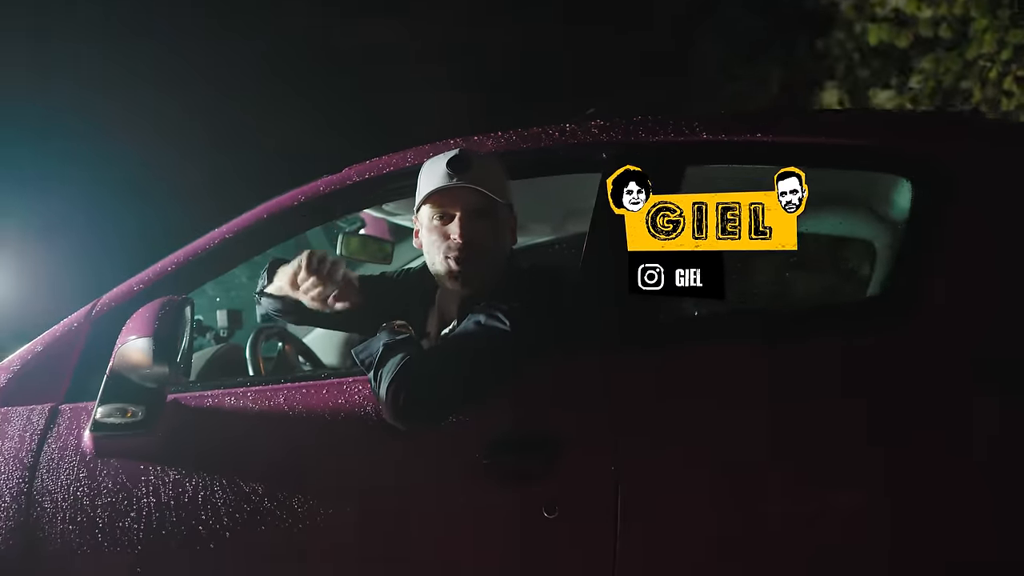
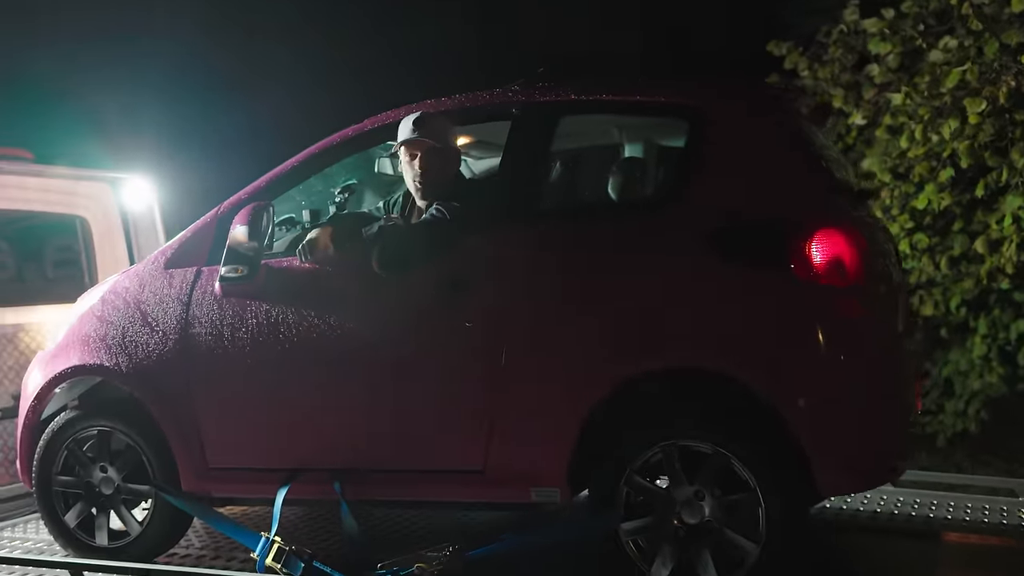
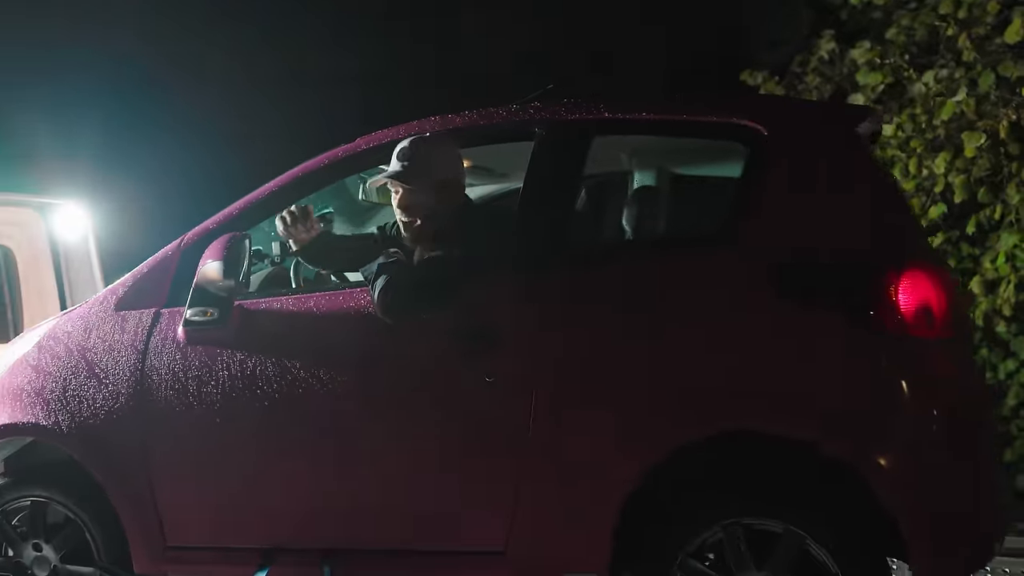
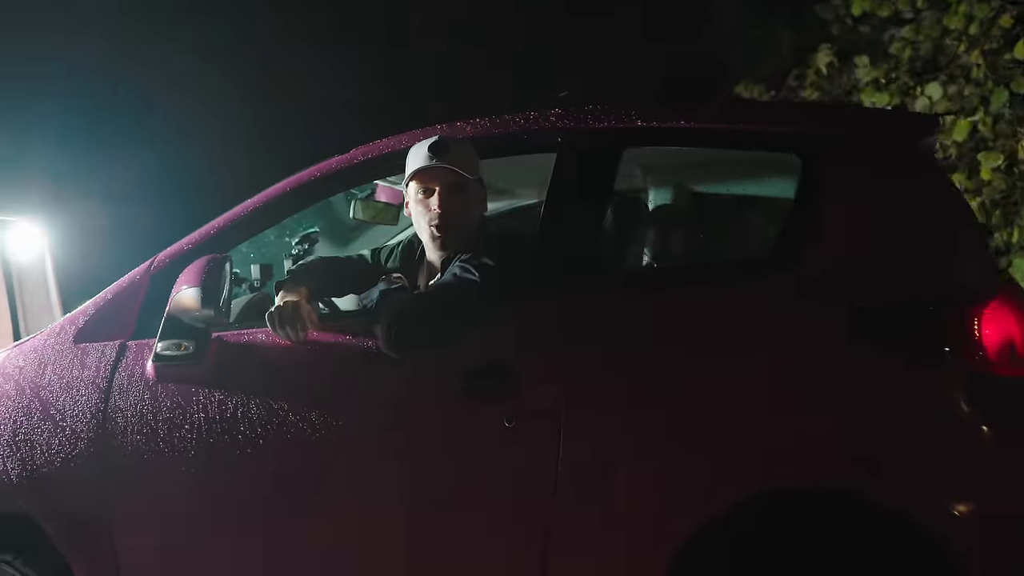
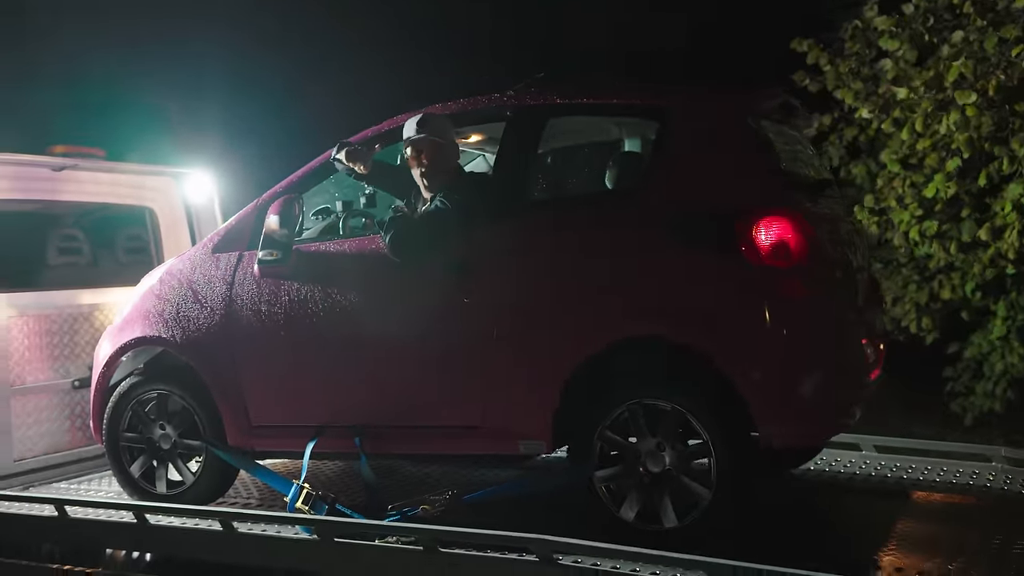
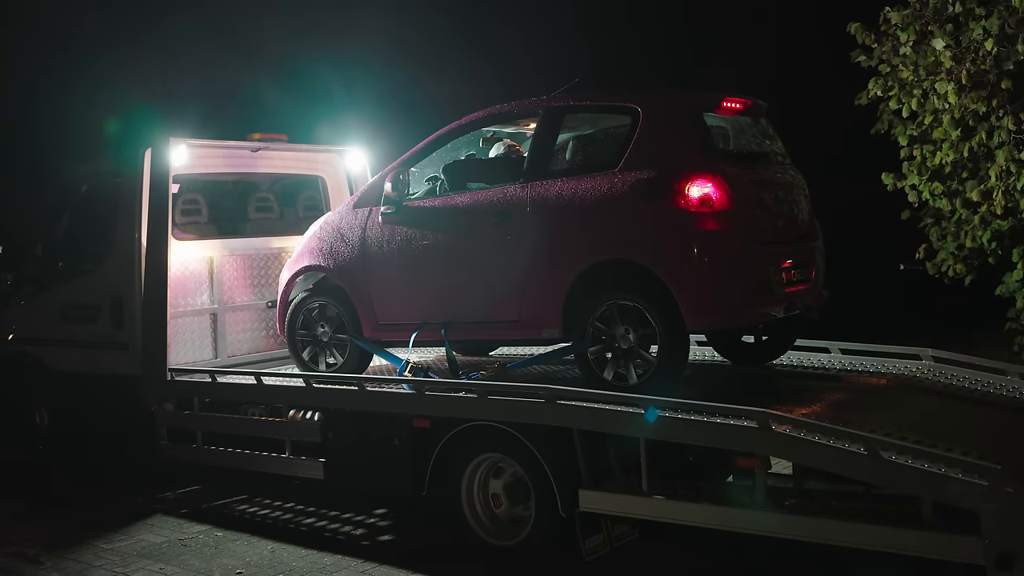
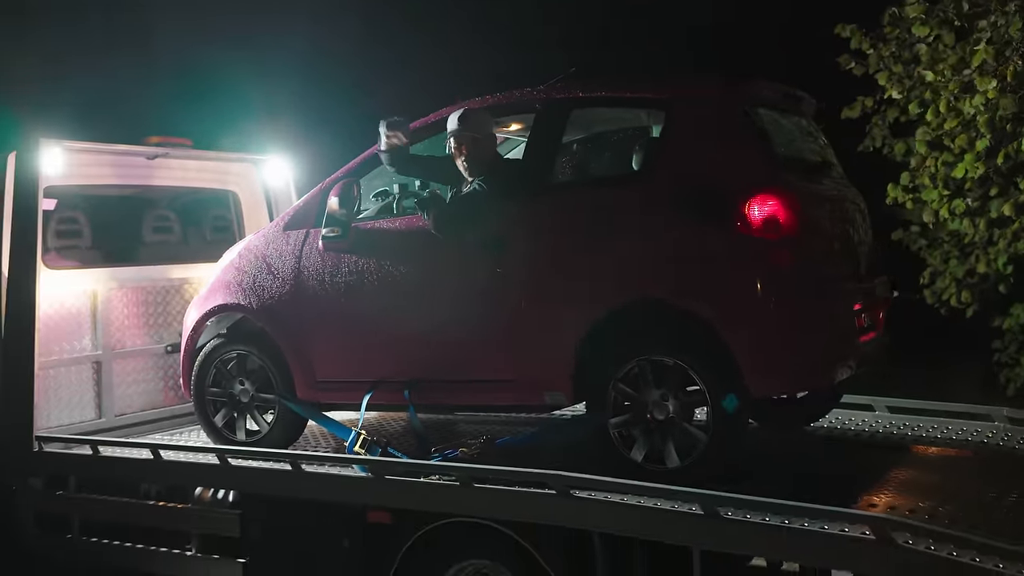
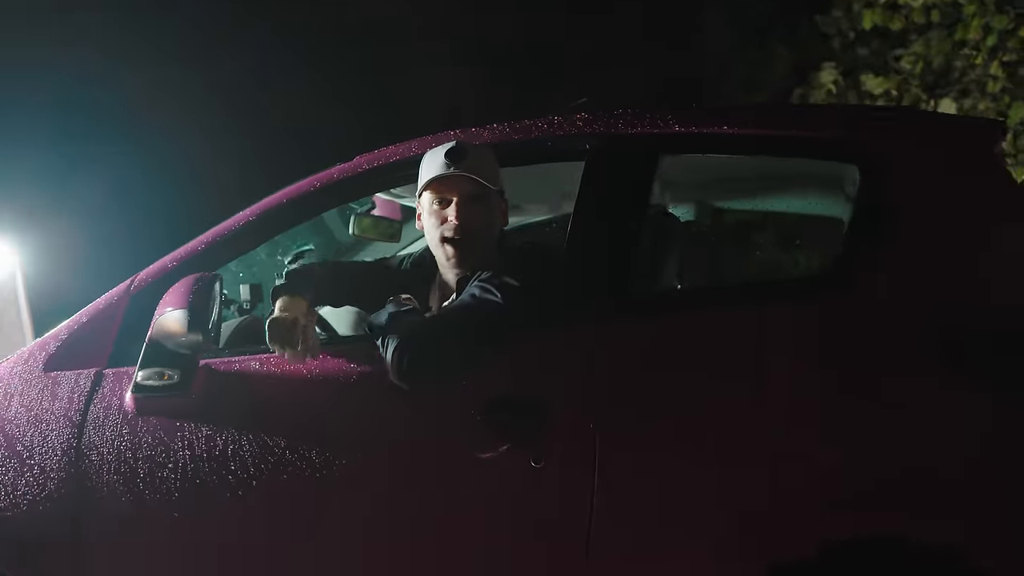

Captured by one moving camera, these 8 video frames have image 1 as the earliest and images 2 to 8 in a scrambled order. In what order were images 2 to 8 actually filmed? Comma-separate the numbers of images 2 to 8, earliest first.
8, 4, 3, 2, 5, 7, 6
